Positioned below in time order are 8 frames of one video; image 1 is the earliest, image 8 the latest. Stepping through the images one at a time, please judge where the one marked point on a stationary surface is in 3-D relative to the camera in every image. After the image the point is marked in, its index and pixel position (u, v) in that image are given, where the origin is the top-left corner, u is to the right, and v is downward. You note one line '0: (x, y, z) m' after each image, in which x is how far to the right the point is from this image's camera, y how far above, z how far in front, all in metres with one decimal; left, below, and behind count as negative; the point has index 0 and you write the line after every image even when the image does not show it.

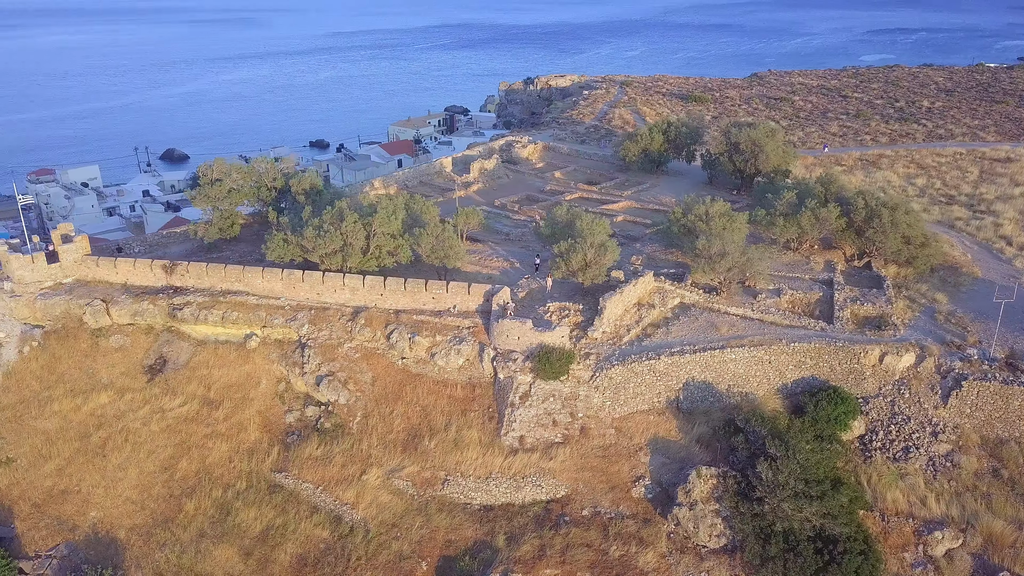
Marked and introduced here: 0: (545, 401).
0: (+0.6, -2.1, +15.1) m
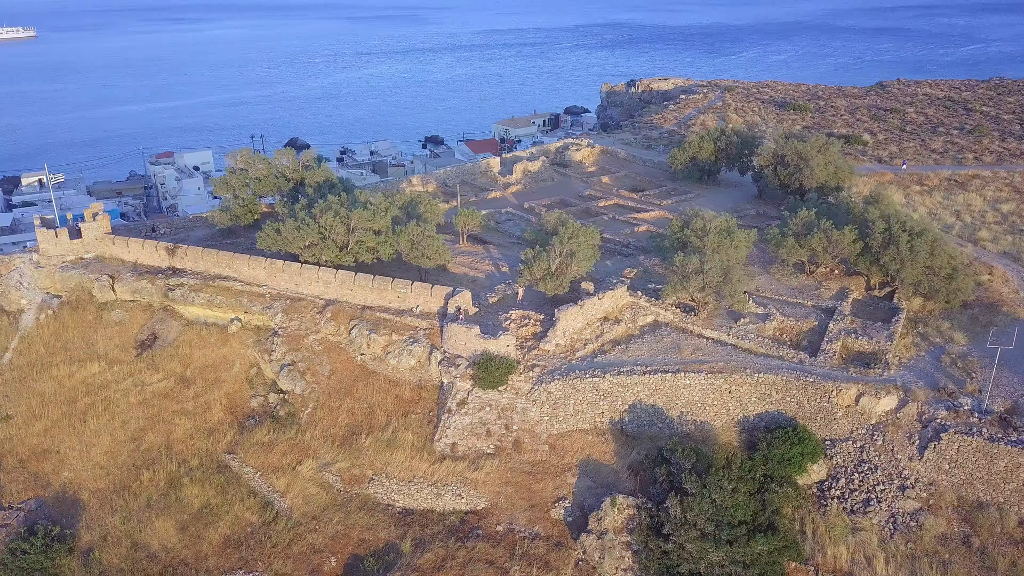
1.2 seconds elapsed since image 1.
0: (-0.6, -2.2, +14.8) m
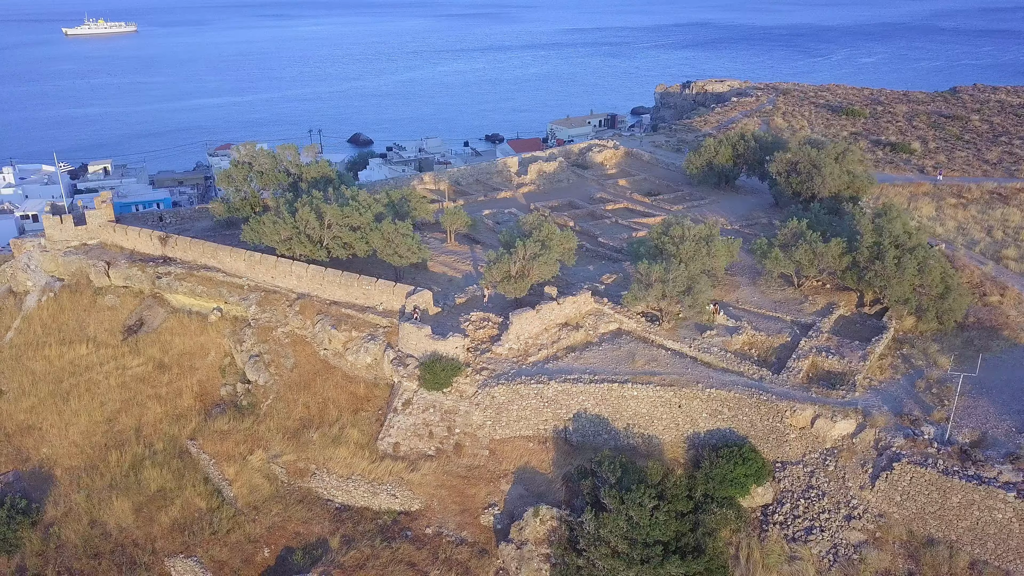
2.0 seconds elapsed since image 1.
0: (-1.6, -2.2, +14.7) m
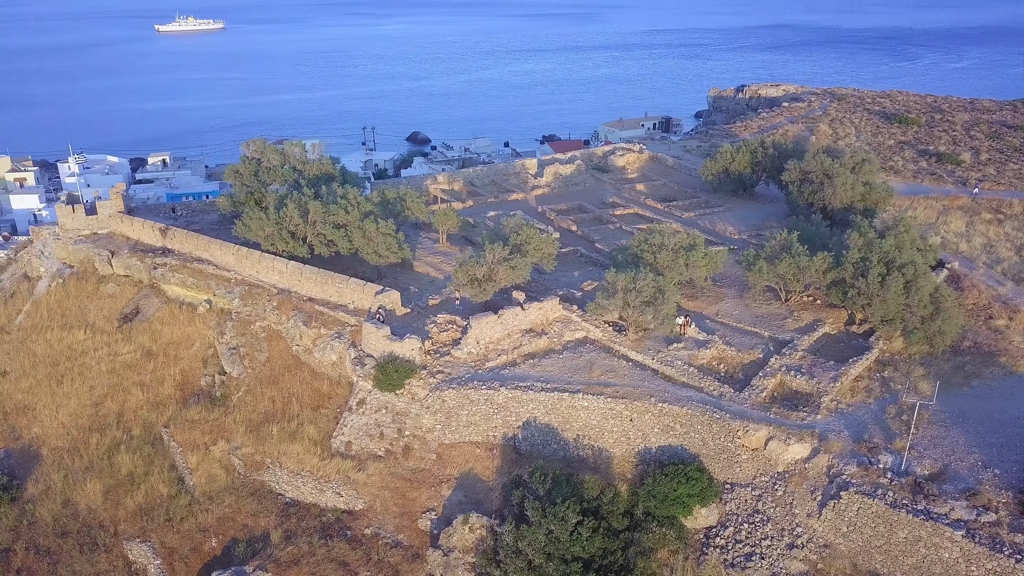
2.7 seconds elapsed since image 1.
0: (-2.4, -2.2, +14.7) m
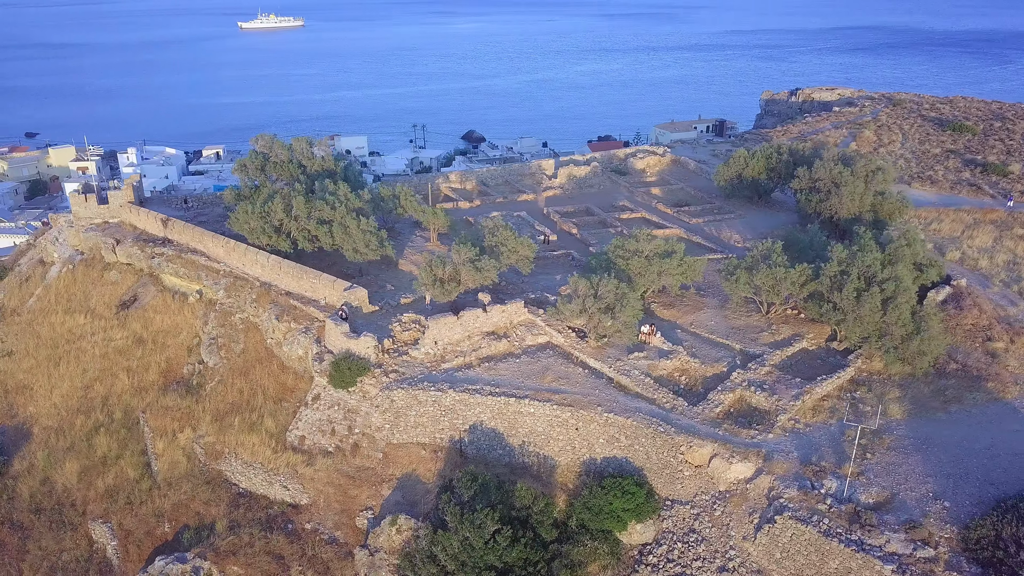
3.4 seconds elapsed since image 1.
0: (-3.3, -2.2, +14.8) m
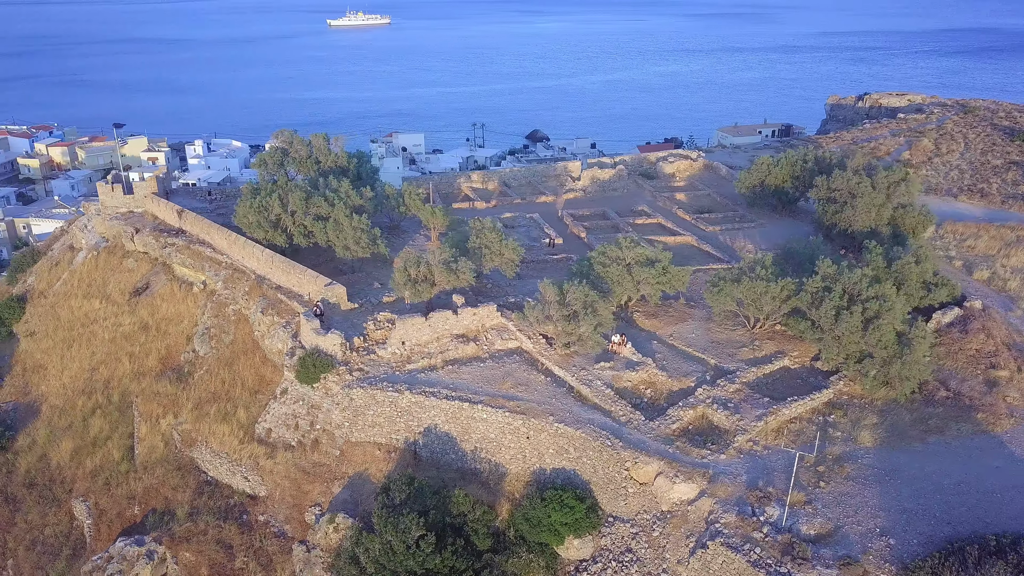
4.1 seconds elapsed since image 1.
0: (-4.0, -2.1, +15.0) m
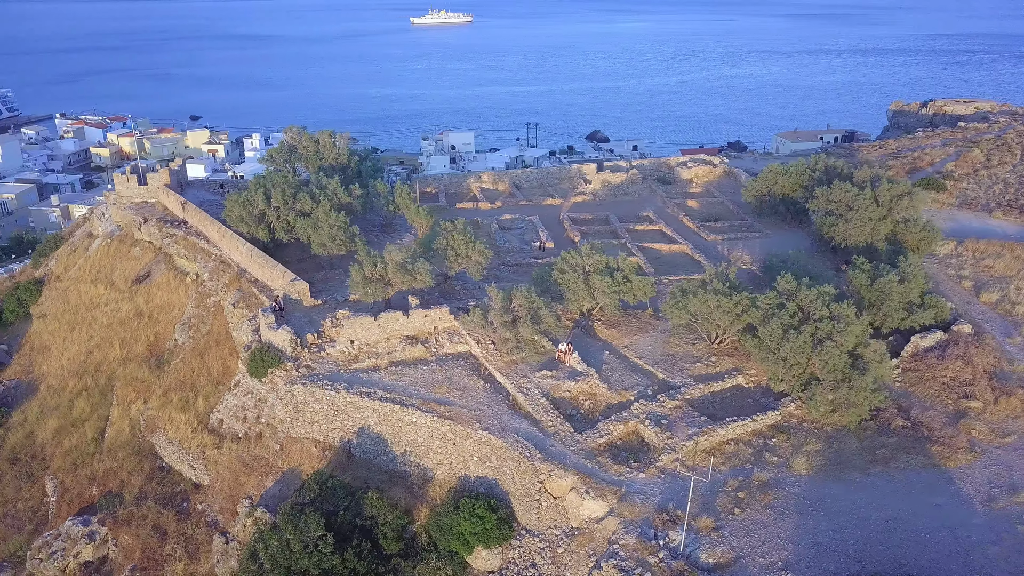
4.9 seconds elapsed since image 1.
0: (-5.0, -2.0, +15.2) m
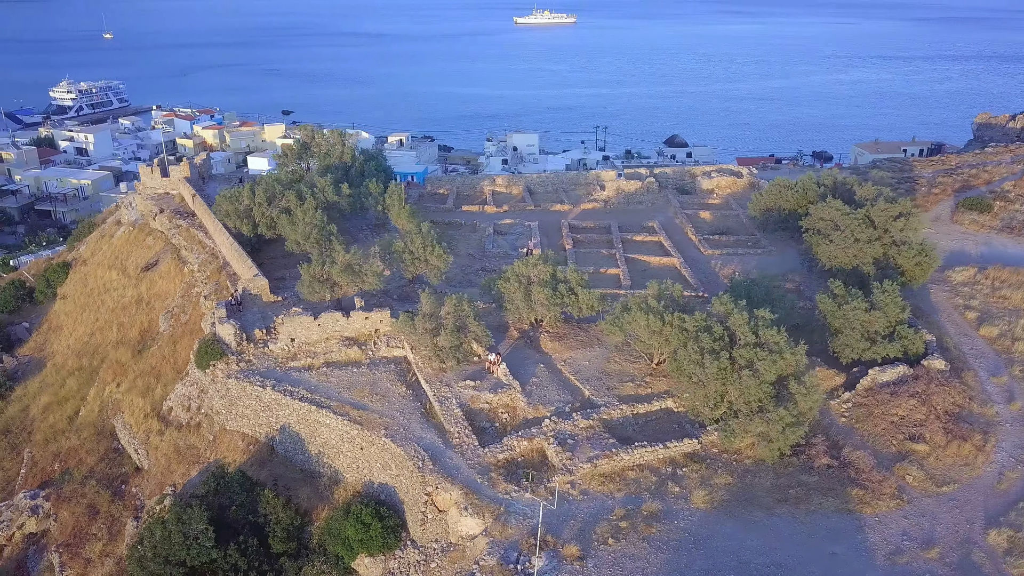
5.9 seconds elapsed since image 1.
0: (-6.1, -1.9, +15.7) m
